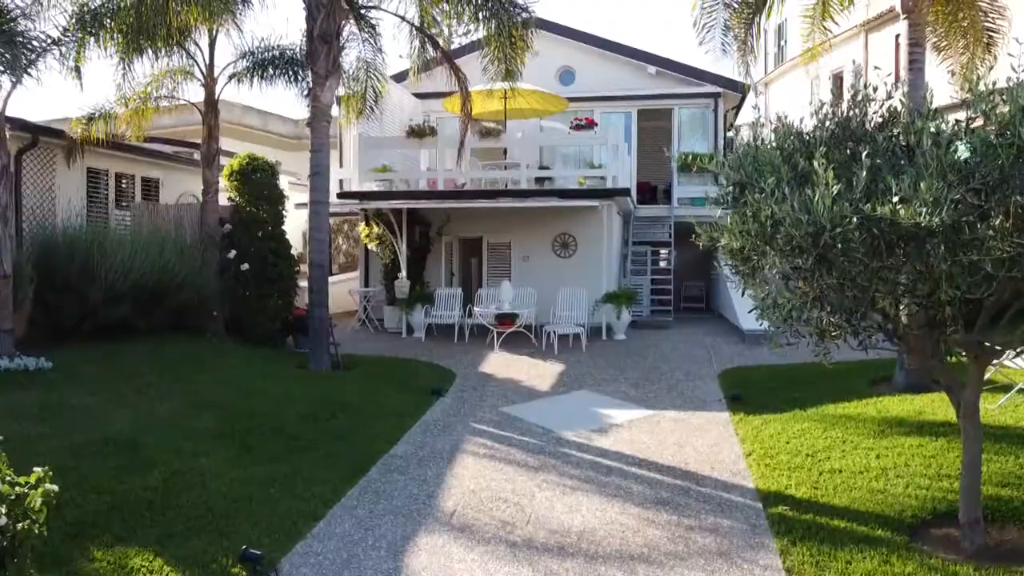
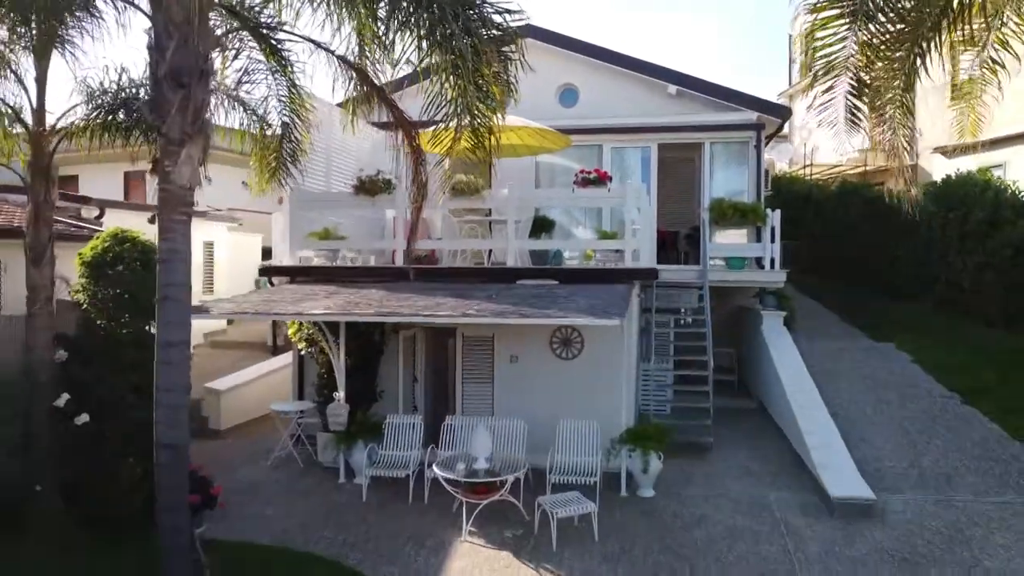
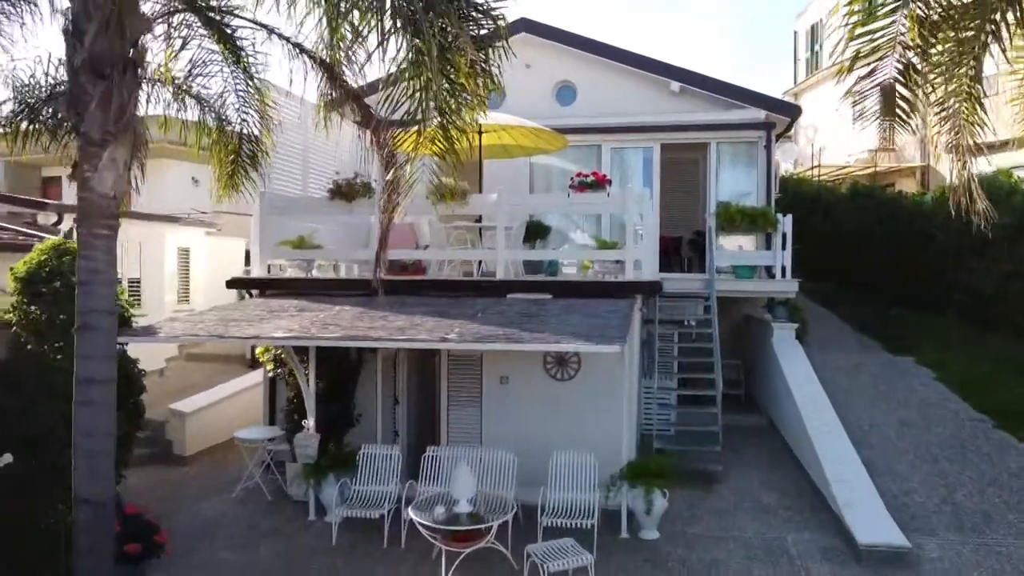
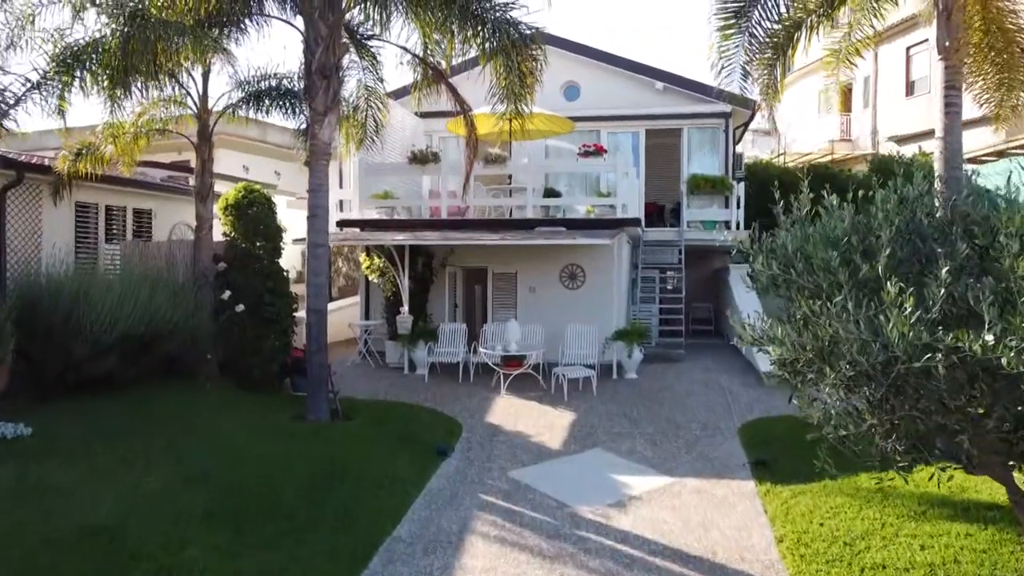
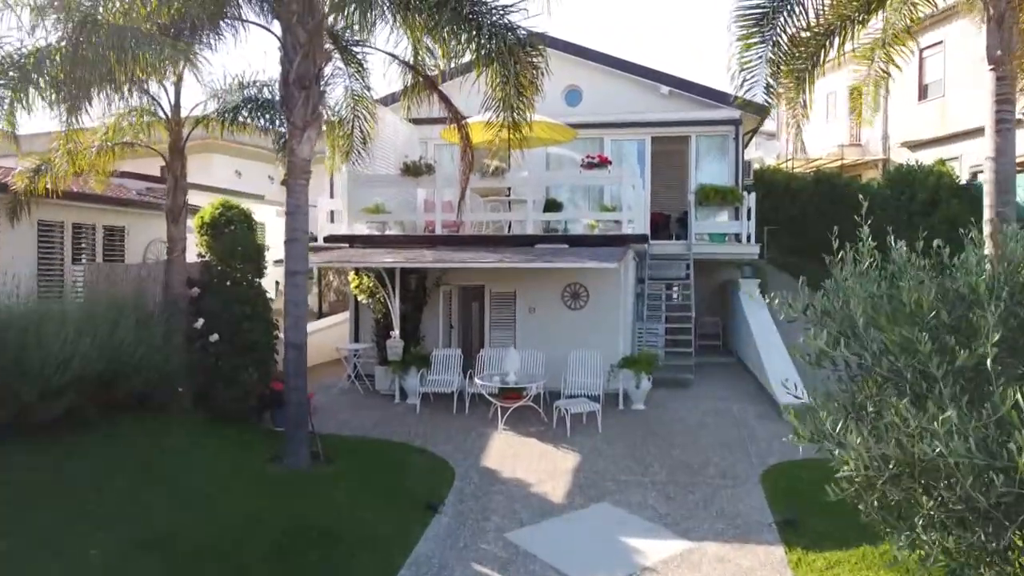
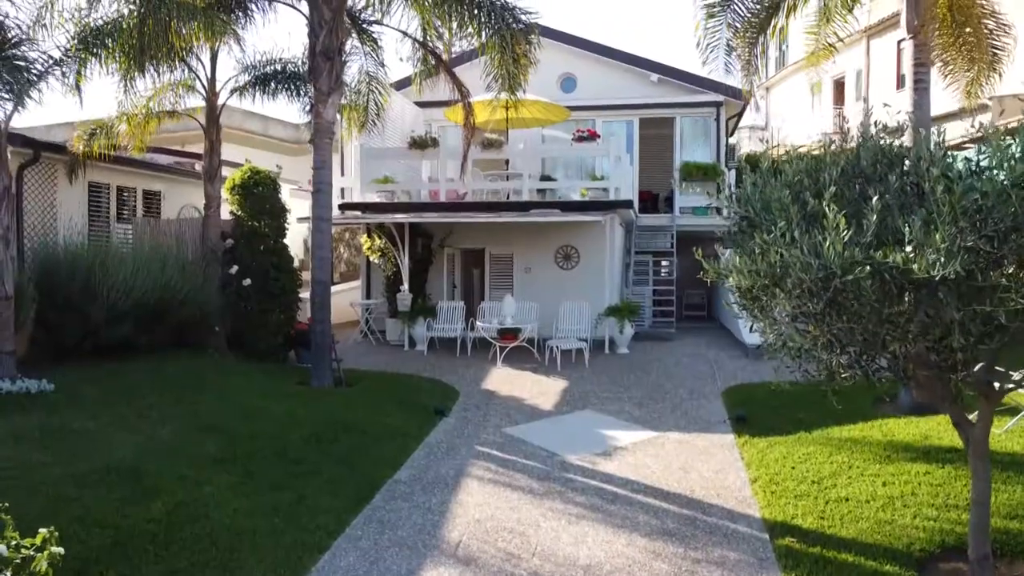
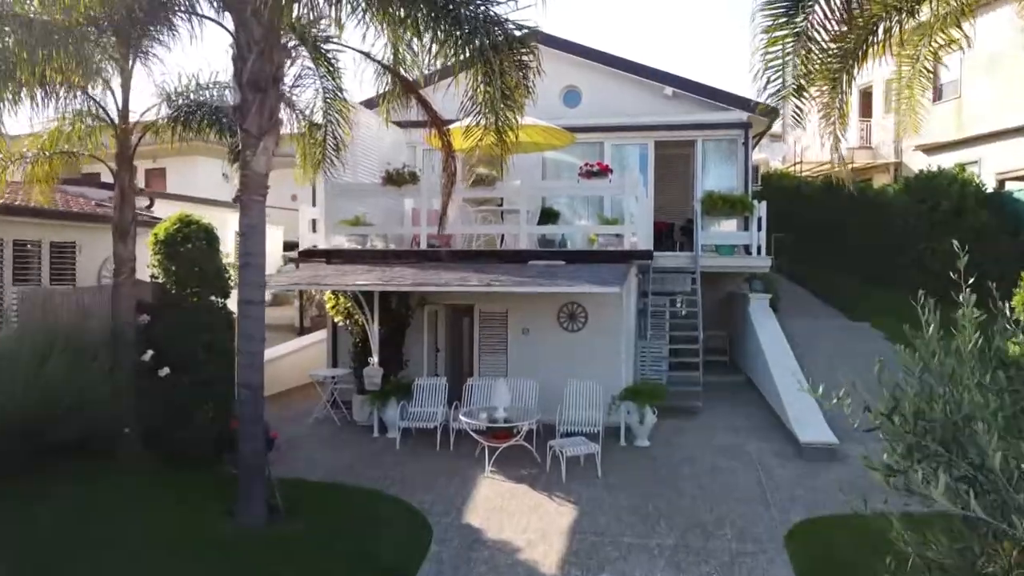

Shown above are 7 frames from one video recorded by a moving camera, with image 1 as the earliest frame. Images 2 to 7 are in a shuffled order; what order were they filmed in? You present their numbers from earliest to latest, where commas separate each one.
6, 4, 5, 7, 2, 3
